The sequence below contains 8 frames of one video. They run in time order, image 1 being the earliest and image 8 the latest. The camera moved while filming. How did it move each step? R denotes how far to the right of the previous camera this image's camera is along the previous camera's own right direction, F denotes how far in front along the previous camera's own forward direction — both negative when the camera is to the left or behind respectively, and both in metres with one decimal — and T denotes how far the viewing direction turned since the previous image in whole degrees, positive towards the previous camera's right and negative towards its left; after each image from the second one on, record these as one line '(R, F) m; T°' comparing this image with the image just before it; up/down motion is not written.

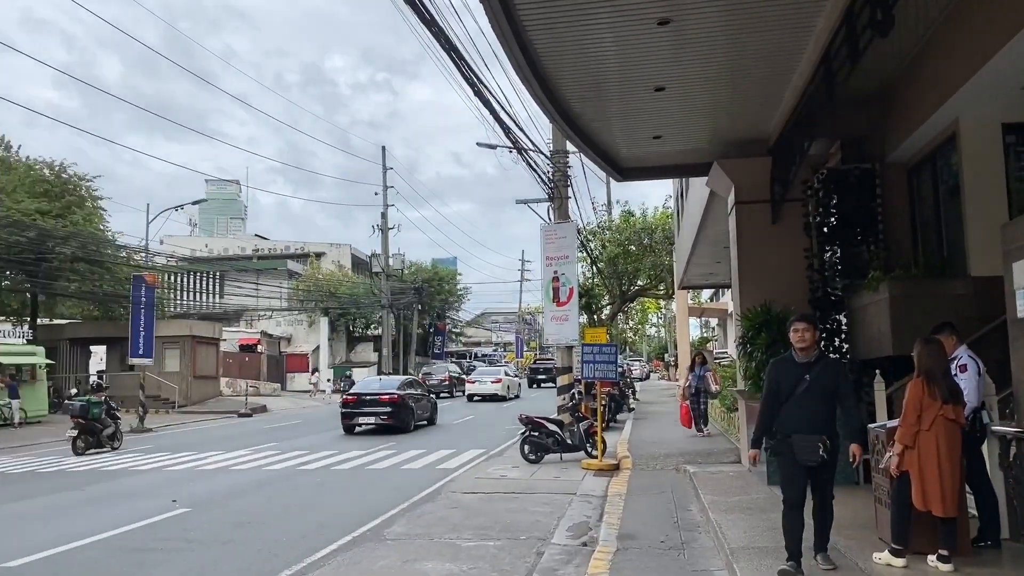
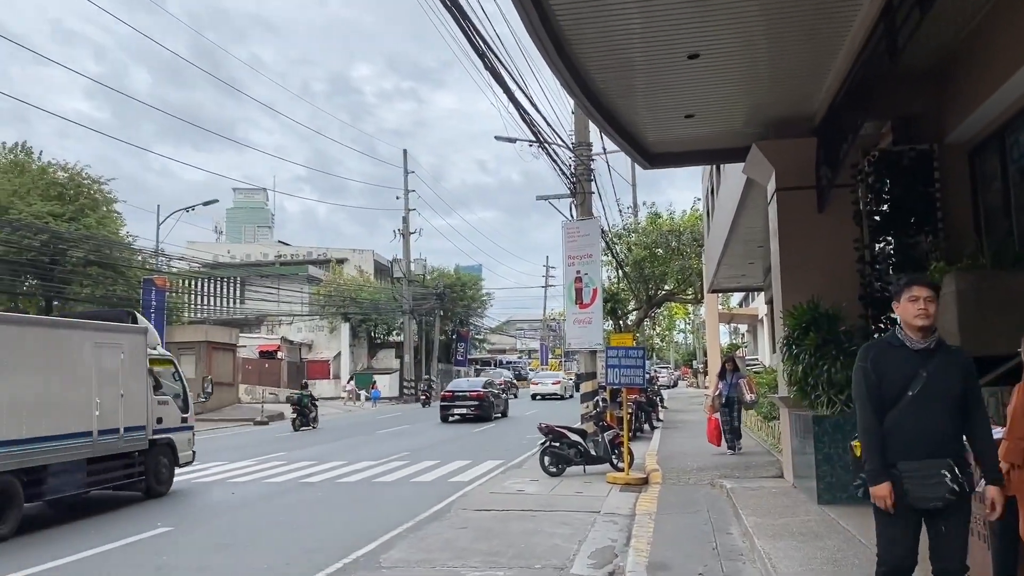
(+0.1, +1.0) m; -2°
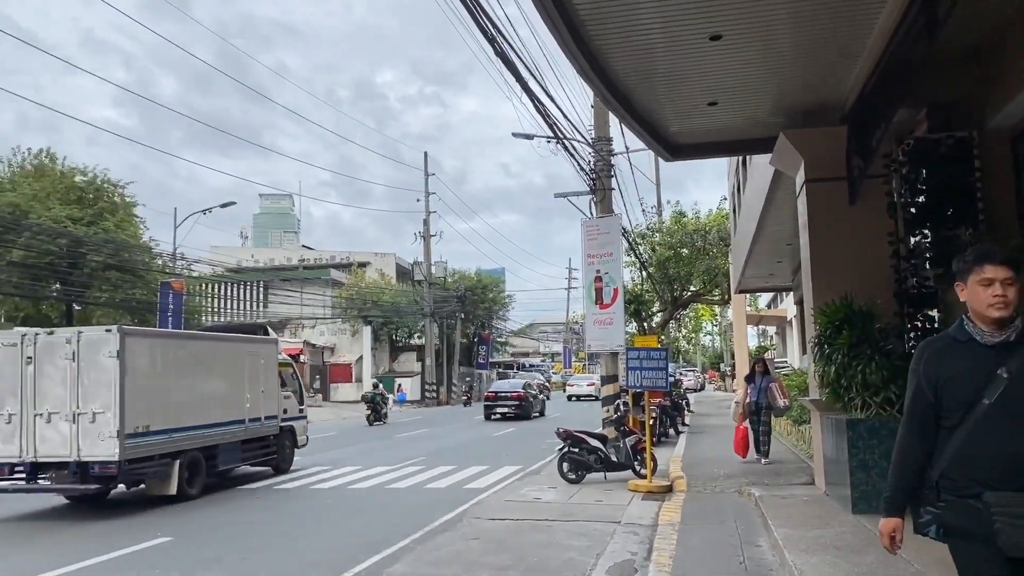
(+0.1, +0.5) m; -2°
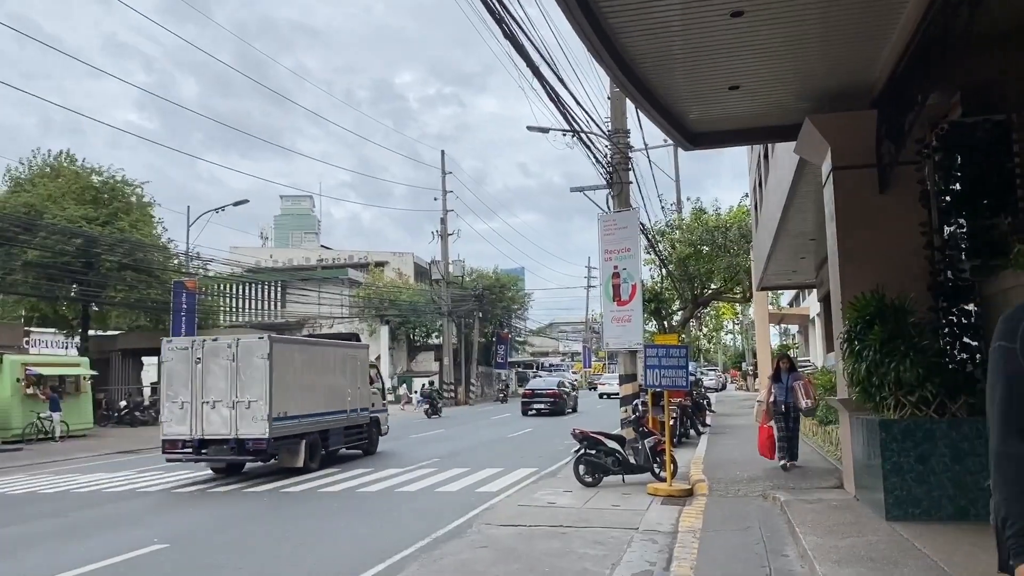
(+0.1, +0.4) m; -1°
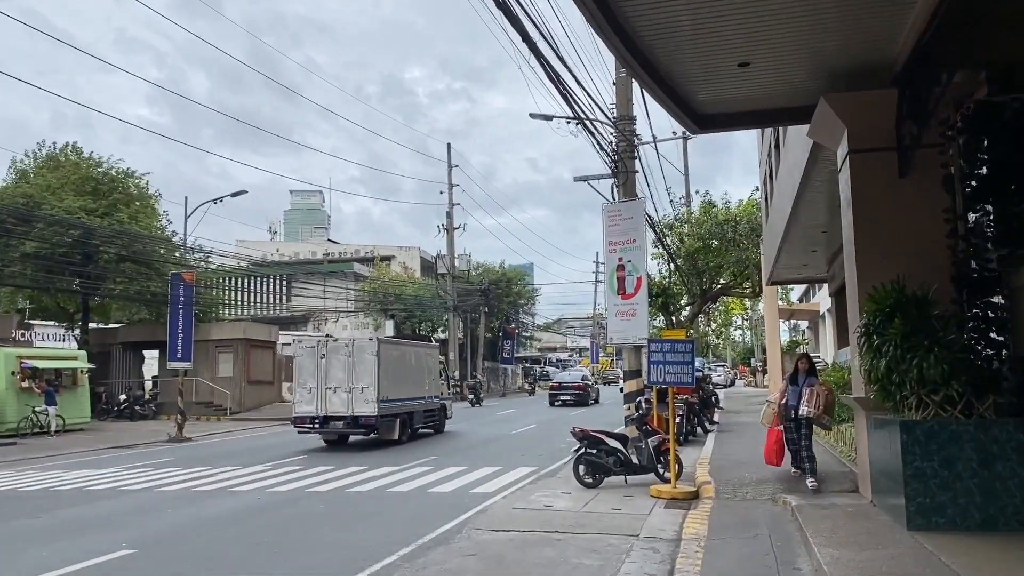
(+0.2, +0.6) m; -1°
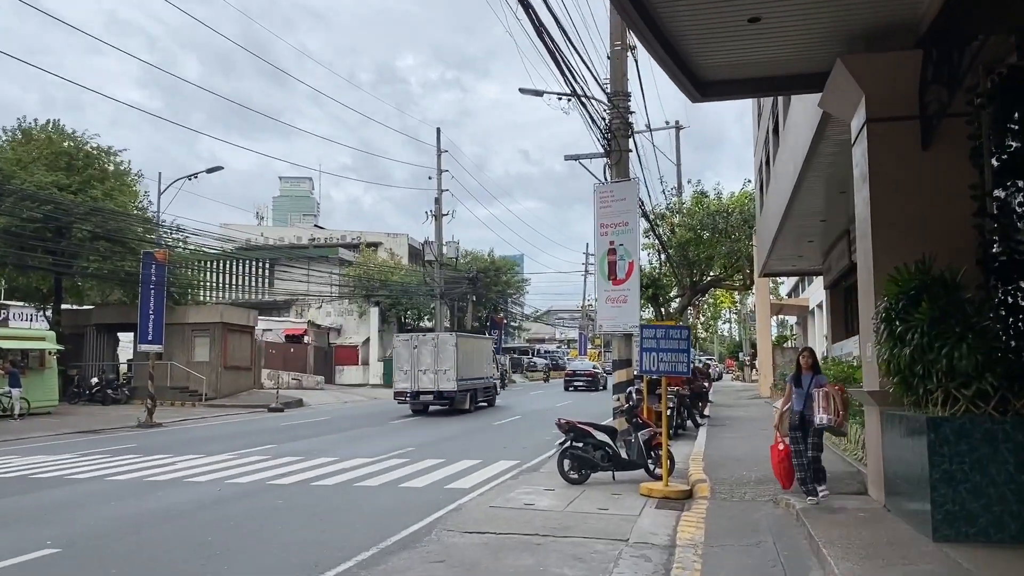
(+0.1, +0.9) m; +1°
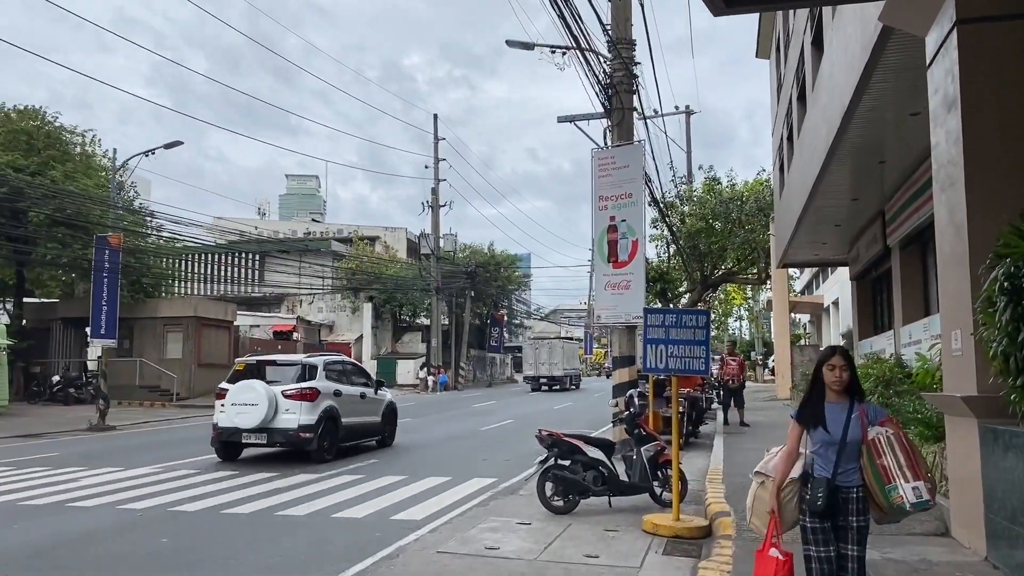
(+0.4, +2.3) m; -1°
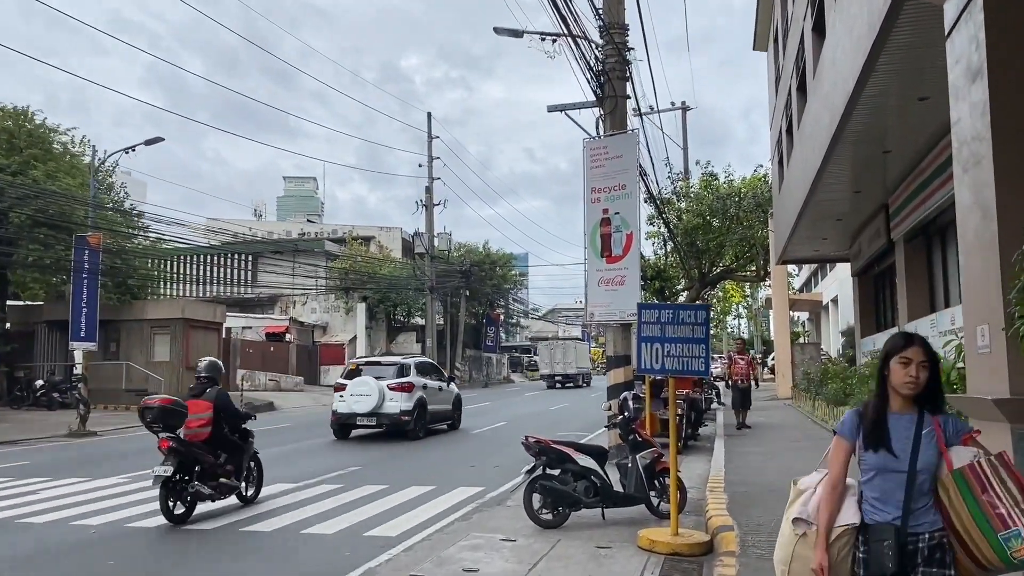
(+0.1, +0.6) m; 0°
